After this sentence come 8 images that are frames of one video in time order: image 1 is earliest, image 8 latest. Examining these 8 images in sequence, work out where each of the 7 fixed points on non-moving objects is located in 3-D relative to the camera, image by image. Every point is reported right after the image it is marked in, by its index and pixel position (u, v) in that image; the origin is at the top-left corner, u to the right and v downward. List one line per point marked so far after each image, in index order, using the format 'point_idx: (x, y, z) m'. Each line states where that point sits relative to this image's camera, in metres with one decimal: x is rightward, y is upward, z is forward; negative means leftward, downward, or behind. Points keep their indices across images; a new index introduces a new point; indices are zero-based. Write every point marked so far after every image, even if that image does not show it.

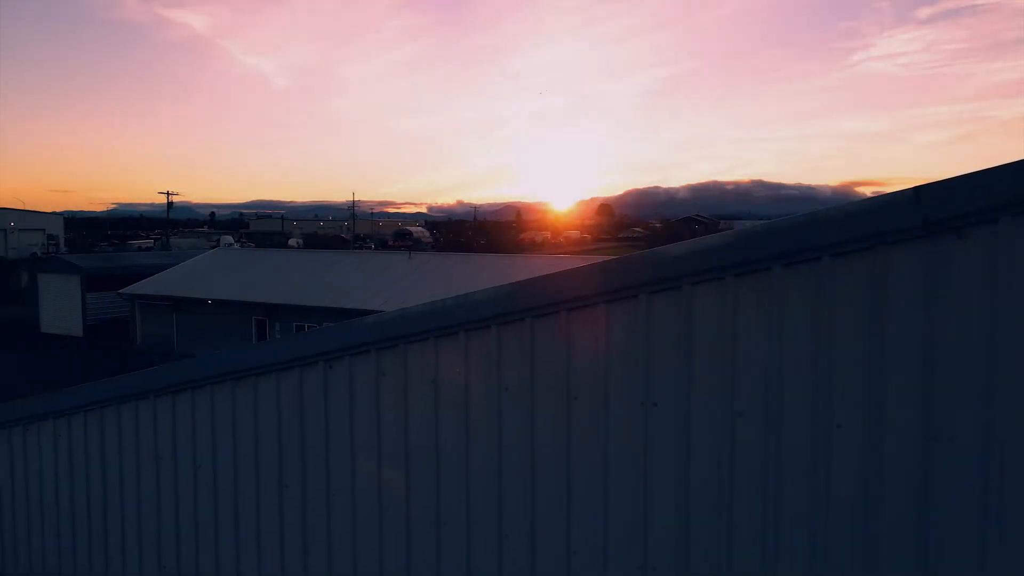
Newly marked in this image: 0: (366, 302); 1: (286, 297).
0: (-3.6, -0.4, +16.9) m
1: (-6.0, -0.2, +18.1) m
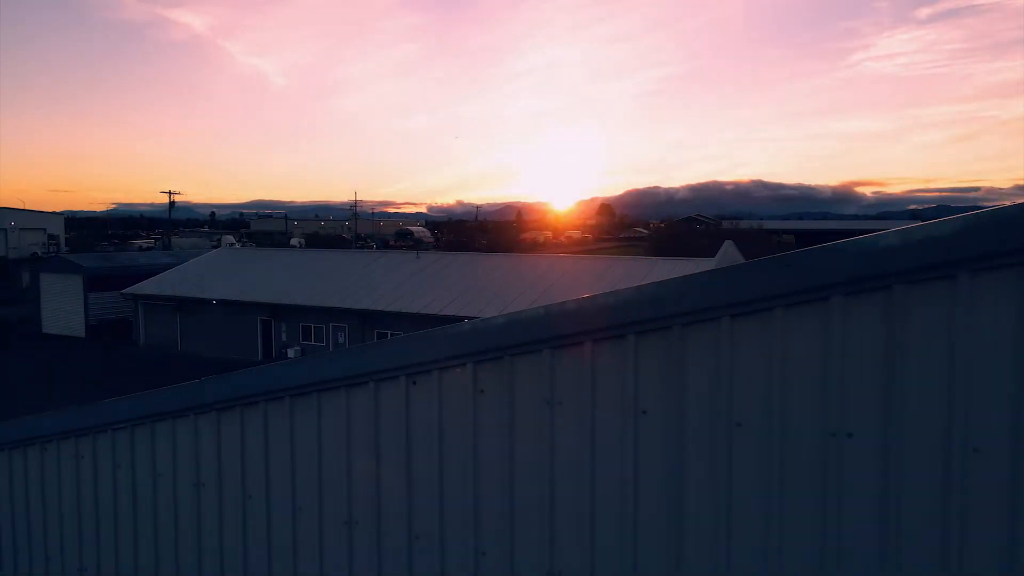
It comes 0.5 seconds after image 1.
0: (-3.3, -0.4, +16.6) m
1: (-5.7, -0.2, +17.9) m
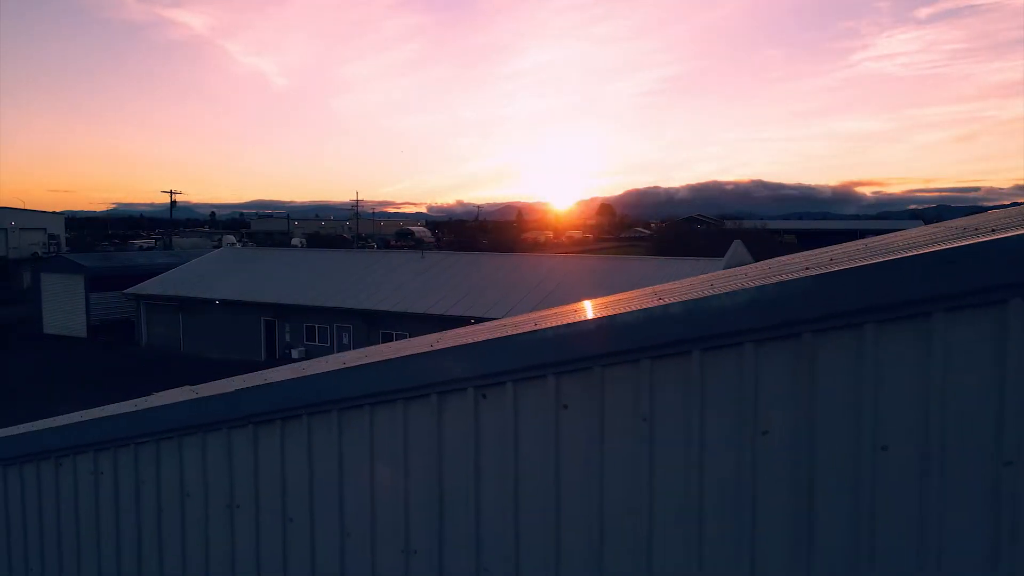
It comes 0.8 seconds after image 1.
0: (-3.2, -0.4, +16.5) m
1: (-5.6, -0.2, +17.7) m
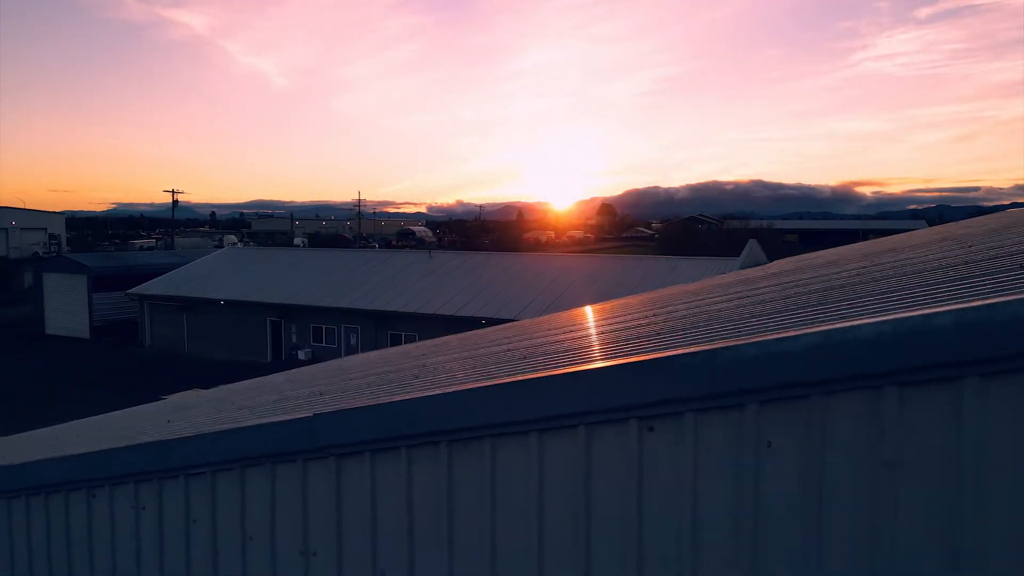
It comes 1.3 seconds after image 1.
0: (-3.0, -0.4, +16.2) m
1: (-5.4, -0.2, +17.5) m
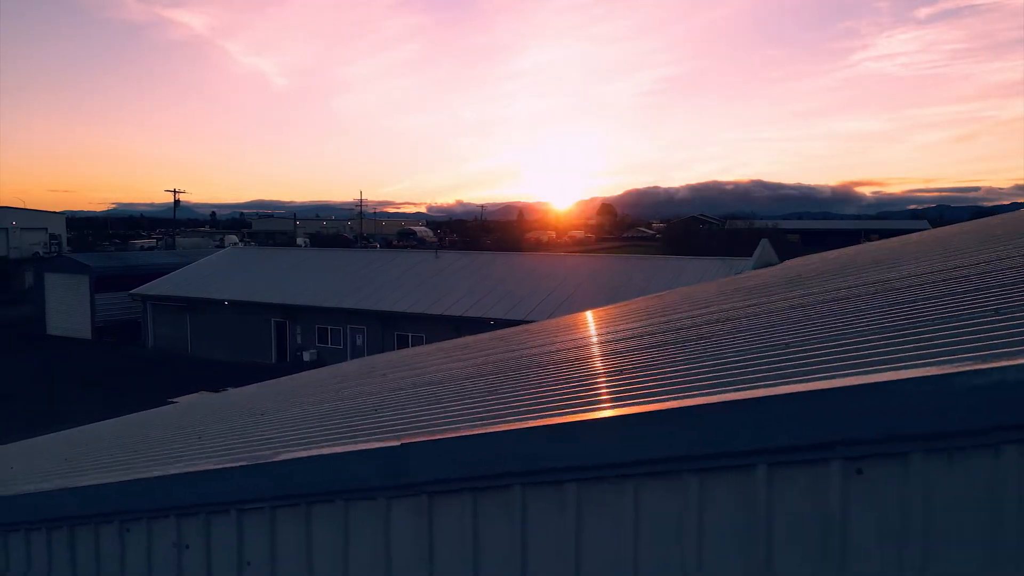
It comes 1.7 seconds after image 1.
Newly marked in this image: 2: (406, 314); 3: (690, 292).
0: (-2.8, -0.4, +16.0) m
1: (-5.2, -0.2, +17.3) m
2: (-2.4, -0.6, +15.6) m
3: (+3.1, -0.2, +12.3) m
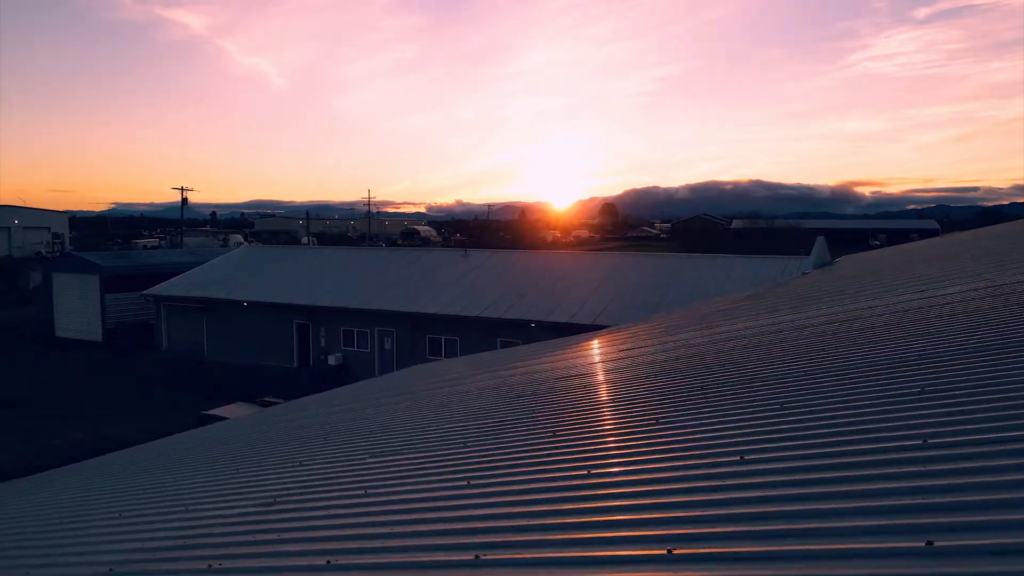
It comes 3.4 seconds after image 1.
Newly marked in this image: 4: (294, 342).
0: (-2.0, -0.4, +15.2) m
1: (-4.4, -0.2, +16.5) m
2: (-1.6, -0.6, +14.8) m
3: (+3.9, -0.2, +11.5) m
4: (-5.5, -1.4, +17.1) m
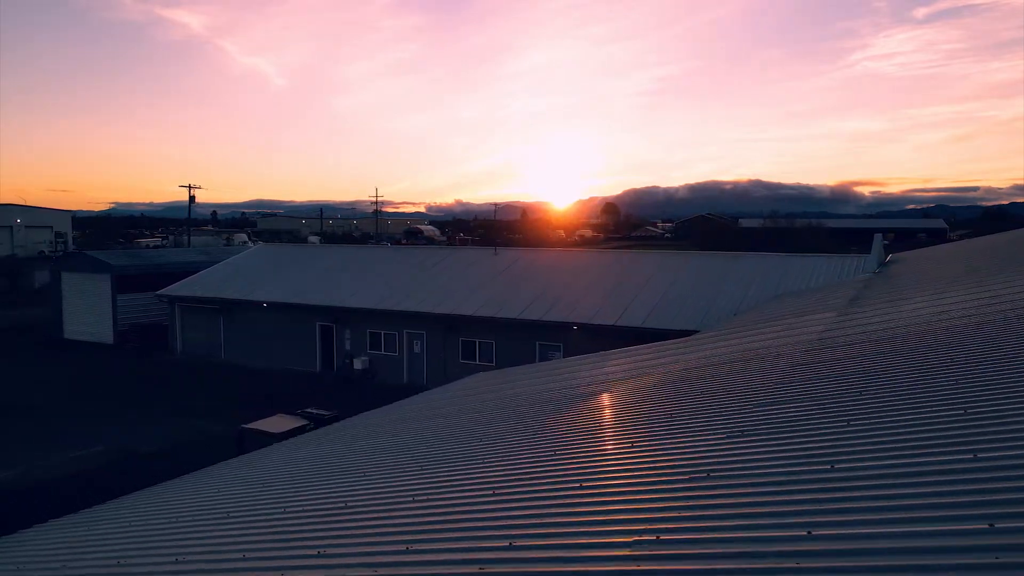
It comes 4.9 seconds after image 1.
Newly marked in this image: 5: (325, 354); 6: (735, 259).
0: (-1.2, -0.4, +14.5) m
1: (-3.6, -0.2, +15.7) m
2: (-0.9, -0.6, +14.1) m
3: (+4.7, -0.2, +10.8) m
4: (-4.7, -1.4, +16.3) m
5: (-4.5, -1.5, +16.3) m
6: (+4.8, +0.6, +14.7) m
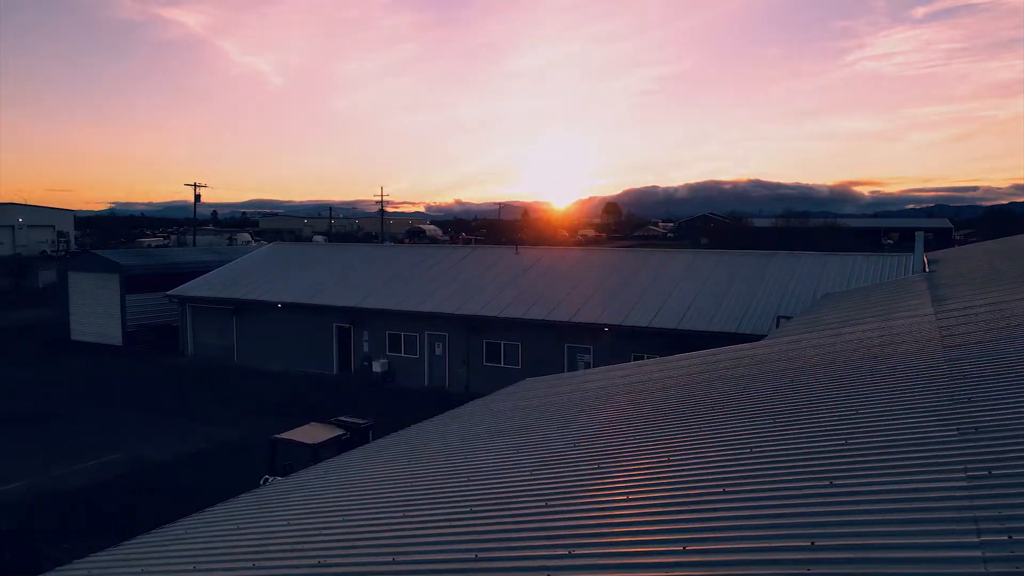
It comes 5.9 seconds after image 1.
0: (-0.7, -0.4, +14.0) m
1: (-3.1, -0.2, +15.3) m
2: (-0.3, -0.6, +13.6) m
3: (+5.2, -0.2, +10.3) m
4: (-4.2, -1.4, +15.9) m
5: (-4.0, -1.5, +15.8) m
6: (+5.3, +0.6, +14.2) m
